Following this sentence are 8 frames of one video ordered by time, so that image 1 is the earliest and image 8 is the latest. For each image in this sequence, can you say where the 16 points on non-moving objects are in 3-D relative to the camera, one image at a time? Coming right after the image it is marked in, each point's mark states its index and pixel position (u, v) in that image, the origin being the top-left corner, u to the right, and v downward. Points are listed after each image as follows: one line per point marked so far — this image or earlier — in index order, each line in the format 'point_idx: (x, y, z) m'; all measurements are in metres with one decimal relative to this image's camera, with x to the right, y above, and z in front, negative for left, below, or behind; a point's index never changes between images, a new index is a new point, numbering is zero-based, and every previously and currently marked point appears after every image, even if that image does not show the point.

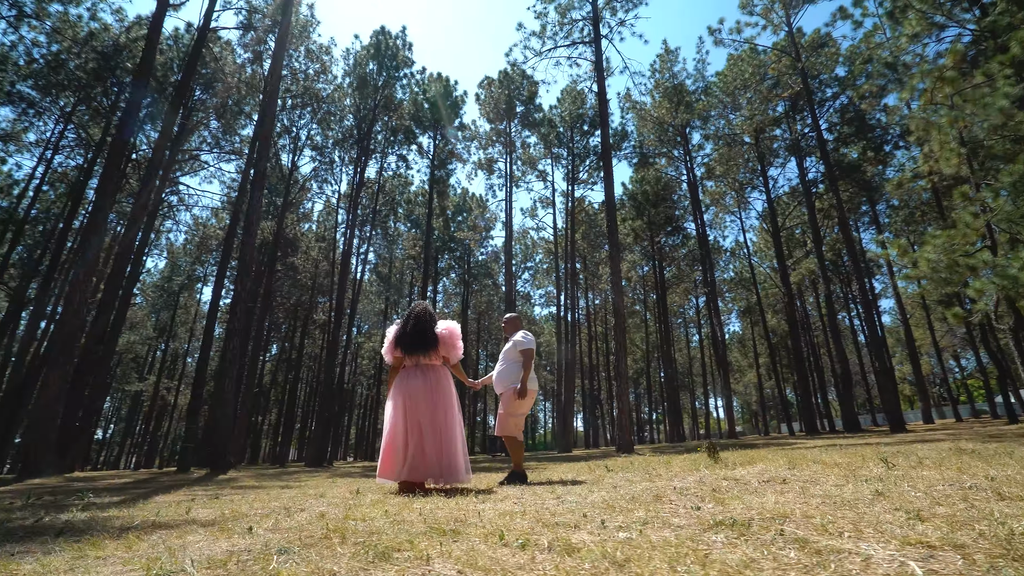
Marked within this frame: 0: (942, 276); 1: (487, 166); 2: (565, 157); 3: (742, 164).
0: (+7.1, +0.2, +7.8) m
1: (-1.0, +4.5, +18.0) m
2: (+1.8, +5.0, +18.5) m
3: (+8.6, +4.7, +18.5) m
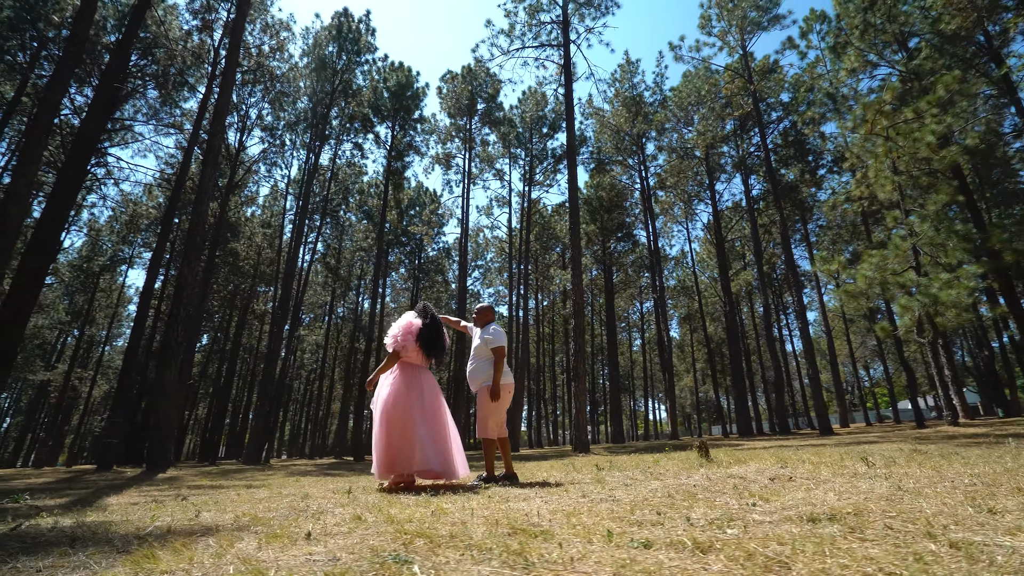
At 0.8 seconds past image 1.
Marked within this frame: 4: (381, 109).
0: (+6.5, 0.0, +8.6) m
1: (-2.5, +4.6, +17.7) m
2: (+0.3, +5.0, +18.6) m
3: (+7.0, +4.4, +19.4) m
4: (-4.3, +5.7, +15.6) m
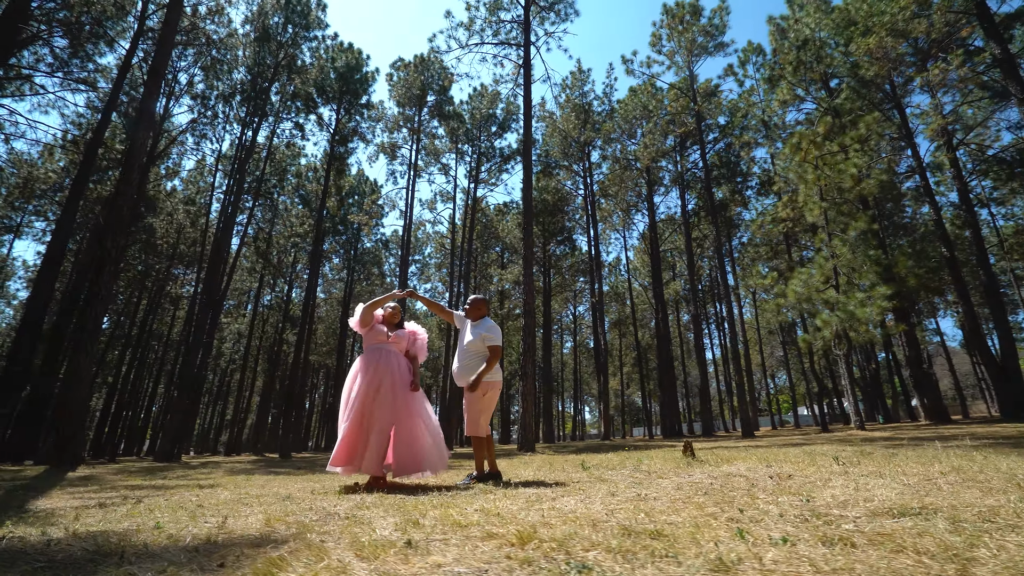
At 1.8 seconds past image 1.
0: (+5.7, -0.3, +9.4) m
1: (-4.3, +4.9, +17.1) m
2: (-1.7, +5.1, +18.4) m
3: (+4.8, +4.2, +20.2) m
4: (-5.7, +6.1, +14.9) m
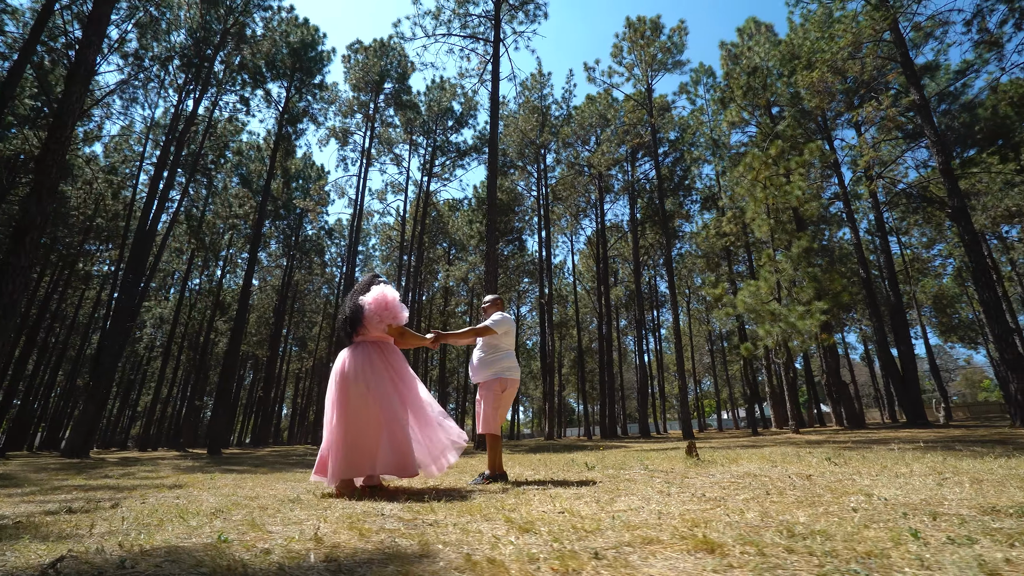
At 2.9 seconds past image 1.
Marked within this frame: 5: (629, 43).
0: (+4.9, -0.6, +10.0) m
1: (-5.8, +5.2, +16.4) m
2: (-3.3, +5.2, +18.0) m
3: (+2.8, +4.0, +20.6) m
4: (-6.8, +6.4, +14.0) m
5: (+3.7, +7.9, +15.6) m
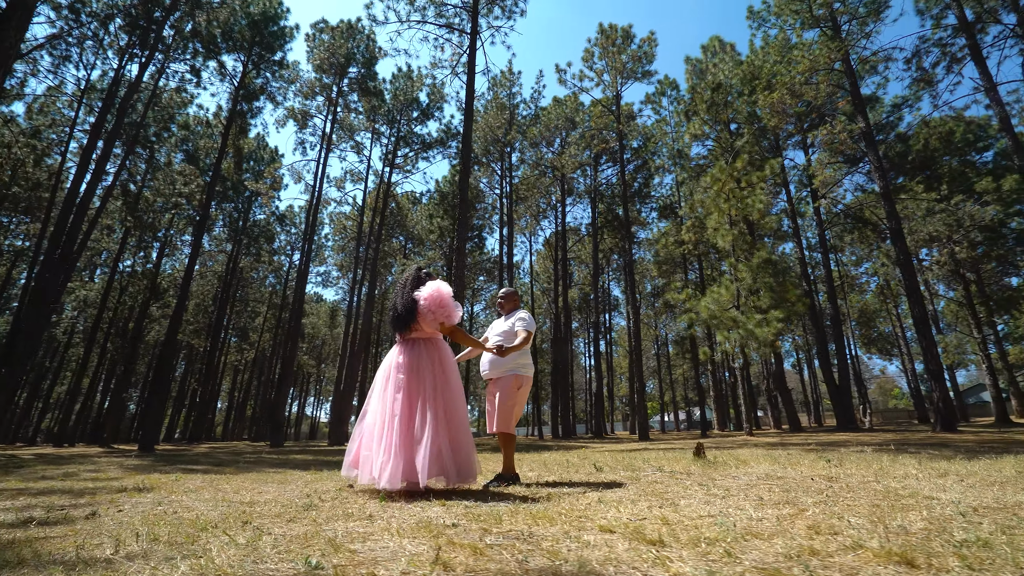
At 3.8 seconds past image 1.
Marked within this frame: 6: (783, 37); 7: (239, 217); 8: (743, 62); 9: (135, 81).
0: (+4.2, -0.7, +10.4) m
1: (-6.8, +5.5, +15.6) m
2: (-4.5, +5.5, +17.4) m
3: (+1.3, +4.0, +20.7) m
4: (-7.5, +6.8, +13.1) m
5: (+2.8, +7.8, +15.8) m
6: (+7.9, +7.3, +14.2) m
7: (-9.7, +2.5, +17.3) m
8: (+7.2, +7.1, +15.2) m
9: (-9.3, +5.2, +12.0) m
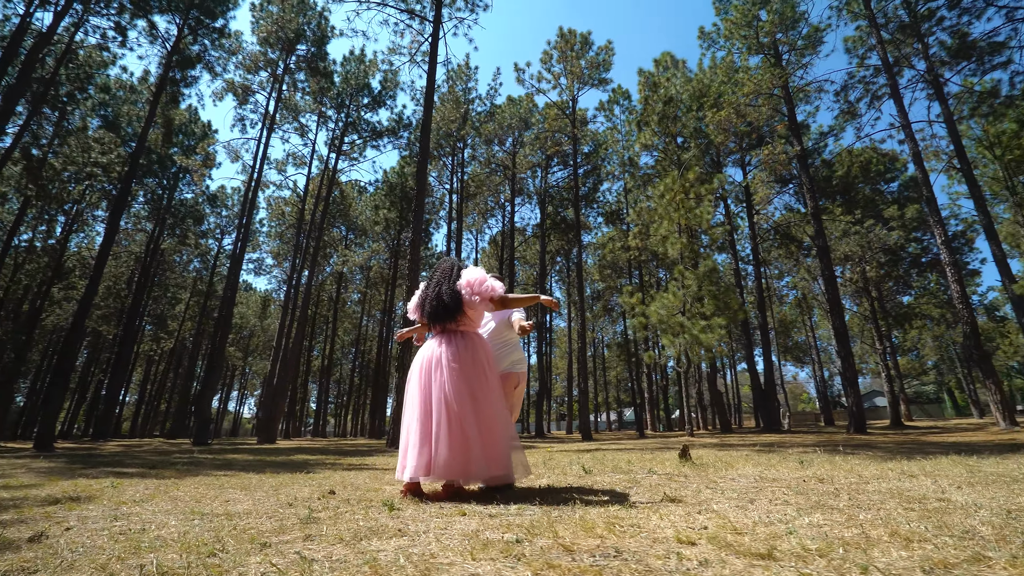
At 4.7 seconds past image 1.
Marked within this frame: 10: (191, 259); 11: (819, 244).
0: (+3.2, -0.8, +10.7) m
1: (-8.1, +5.9, +14.5) m
2: (-6.1, +5.8, +16.6) m
3: (-0.8, +4.1, +20.6) m
4: (-8.4, +7.2, +11.9) m
5: (+1.5, +7.7, +15.9) m
6: (+6.7, +7.1, +15.0) m
7: (-11.3, +3.1, +15.8) m
8: (+5.9, +6.9, +15.9) m
9: (-10.1, +5.6, +10.6) m
10: (-12.6, +1.1, +19.2) m
11: (+8.9, +1.3, +14.0) m
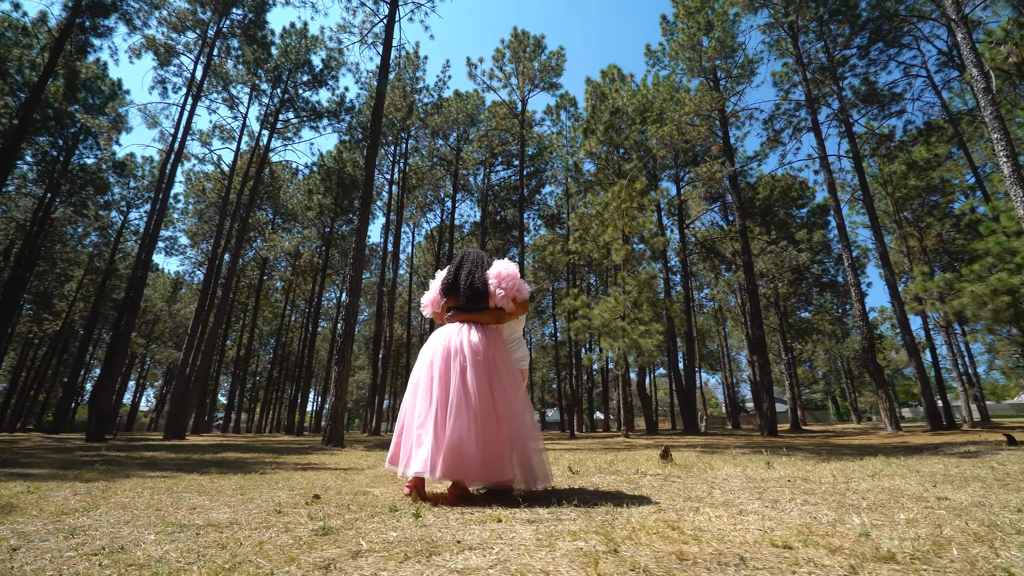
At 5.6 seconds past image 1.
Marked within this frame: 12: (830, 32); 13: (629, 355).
0: (+1.9, -0.9, +11.0) m
1: (-9.4, +6.4, +13.1) m
2: (-7.7, +6.2, +15.5) m
3: (-3.2, +4.2, +20.1) m
4: (-9.3, +7.7, +10.5) m
5: (0.0, +7.7, +15.9) m
6: (+5.2, +6.8, +15.7) m
7: (-12.9, +3.8, +13.9) m
8: (+4.2, +6.6, +16.5) m
9: (-10.8, +6.2, +8.9) m
10: (-14.8, +1.9, +17.0) m
11: (+7.2, +0.9, +15.1) m
12: (+9.3, +7.4, +14.1) m
13: (+2.6, -1.5, +11.0) m
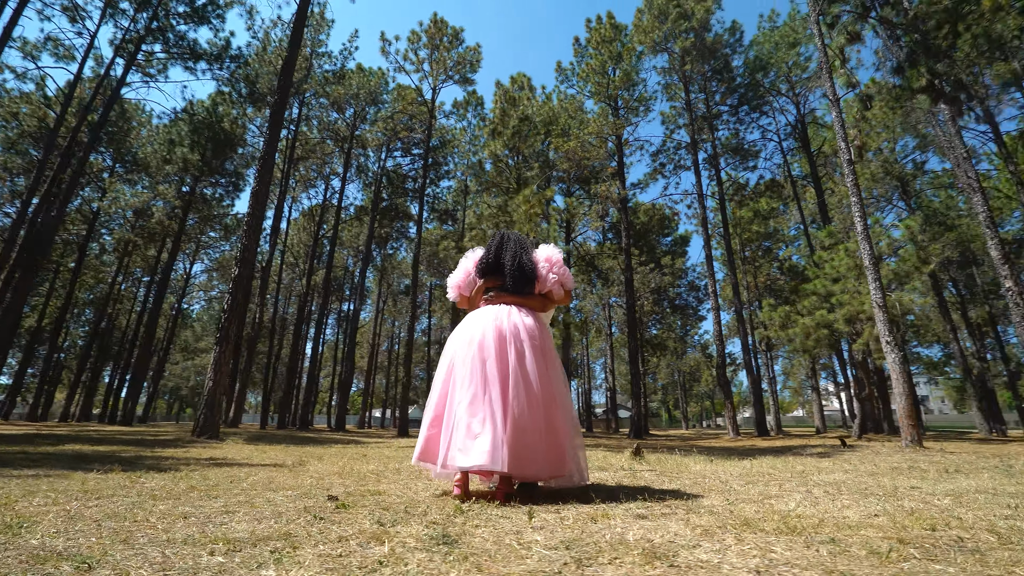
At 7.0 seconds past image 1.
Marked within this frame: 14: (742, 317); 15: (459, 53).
0: (-0.4, -0.9, +11.1) m
1: (-11.0, +7.6, +10.2) m
2: (-10.1, +7.2, +12.9) m
3: (-7.2, +4.8, +18.6) m
4: (-10.0, +8.8, +7.7) m
5: (-2.6, +8.0, +15.4) m
6: (+2.3, +6.5, +16.6) m
7: (-14.9, +5.3, +9.9) m
8: (+1.2, +6.4, +17.1) m
9: (-11.3, +7.5, +5.7) m
10: (-17.7, +3.7, +12.4) m
11: (+3.8, +0.4, +16.5) m
12: (+6.7, +6.7, +16.2) m
13: (+0.2, -1.6, +11.3) m
14: (+7.2, -0.9, +15.1) m
15: (-1.7, +7.5, +15.6) m
